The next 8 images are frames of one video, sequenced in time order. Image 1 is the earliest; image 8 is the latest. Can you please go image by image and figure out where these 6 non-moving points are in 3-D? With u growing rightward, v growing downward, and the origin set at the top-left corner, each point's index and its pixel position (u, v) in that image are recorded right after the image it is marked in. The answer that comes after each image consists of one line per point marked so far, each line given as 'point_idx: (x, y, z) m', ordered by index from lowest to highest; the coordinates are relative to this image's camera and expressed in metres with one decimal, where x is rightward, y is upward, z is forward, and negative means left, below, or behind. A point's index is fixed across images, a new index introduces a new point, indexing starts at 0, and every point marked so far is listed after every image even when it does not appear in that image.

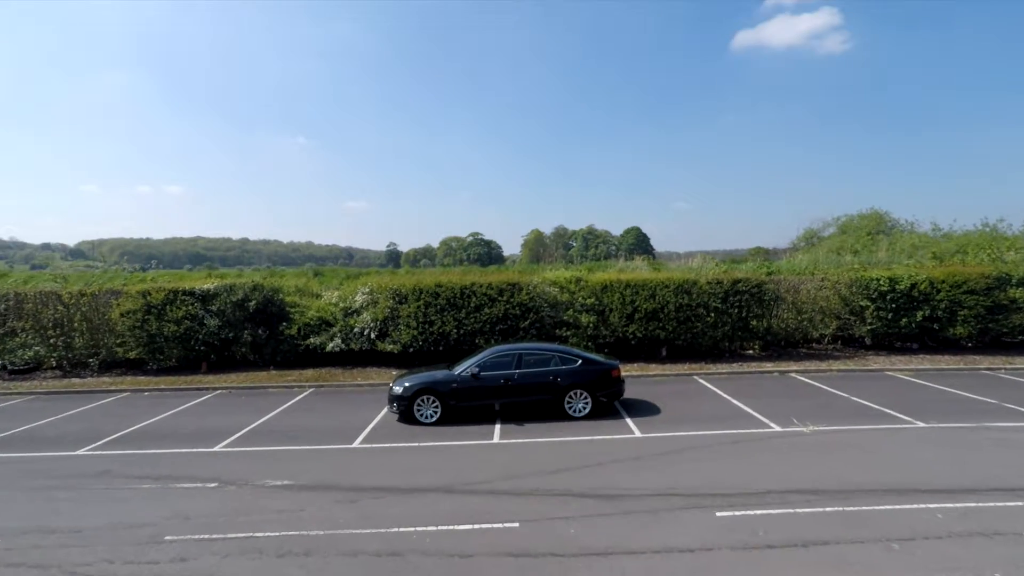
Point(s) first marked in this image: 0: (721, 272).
0: (+5.5, +0.4, +15.2) m
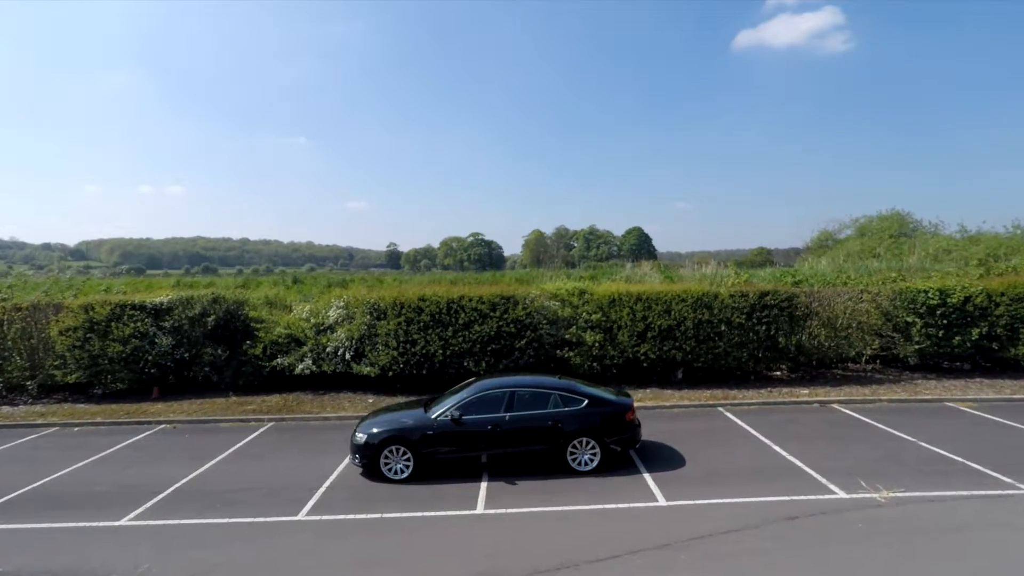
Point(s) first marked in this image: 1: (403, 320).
0: (+5.4, +0.1, +13.5) m
1: (-2.2, -0.7, +12.0) m
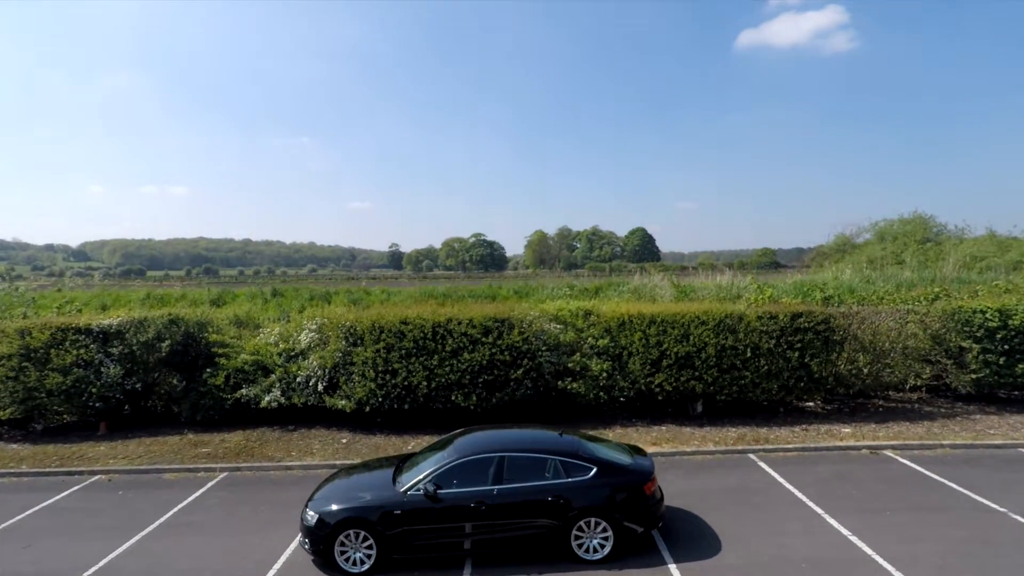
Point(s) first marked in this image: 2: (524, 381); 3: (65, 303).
0: (+5.3, -0.3, +11.9) m
1: (-2.3, -1.1, +10.4) m
2: (+0.2, -1.7, +10.5) m
3: (-12.4, -0.4, +16.0) m
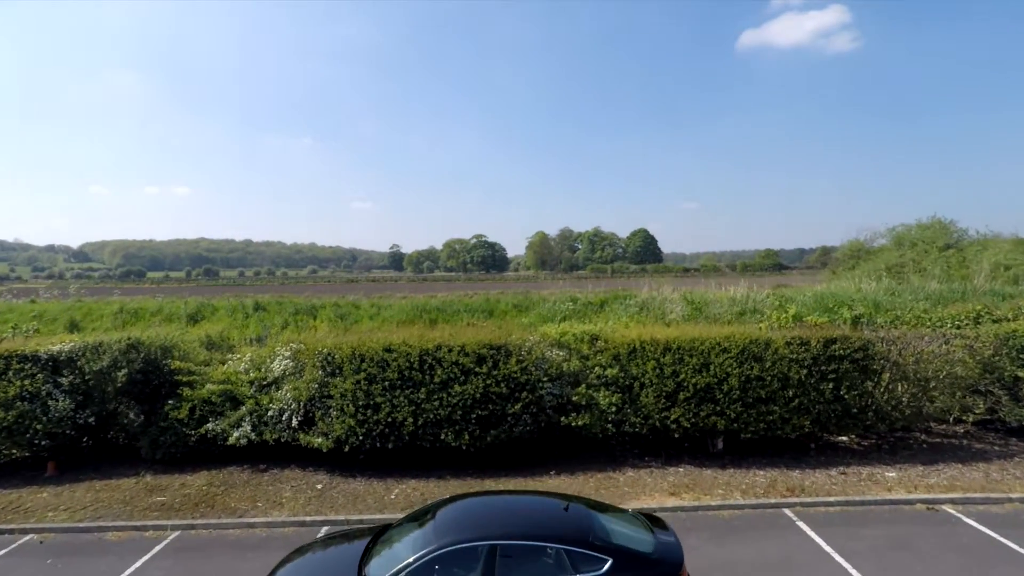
0: (+5.3, -0.7, +10.7) m
1: (-2.4, -1.4, +9.3) m
2: (+0.2, -2.1, +9.3) m
3: (-12.4, -0.7, +14.9) m
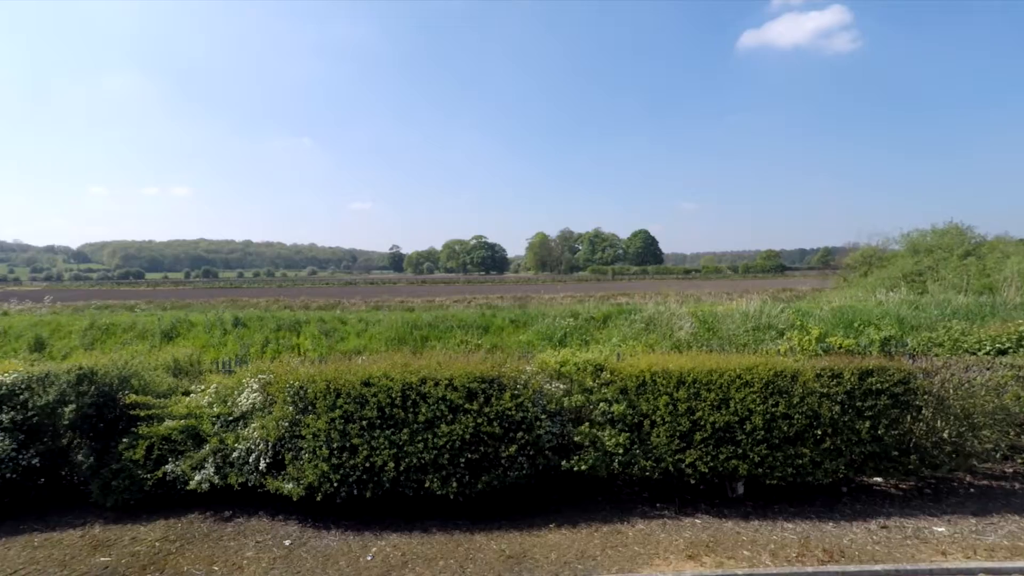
0: (+5.2, -1.1, +9.6) m
1: (-2.4, -1.8, +8.2) m
2: (+0.1, -2.4, +8.2) m
3: (-12.5, -1.1, +13.8) m
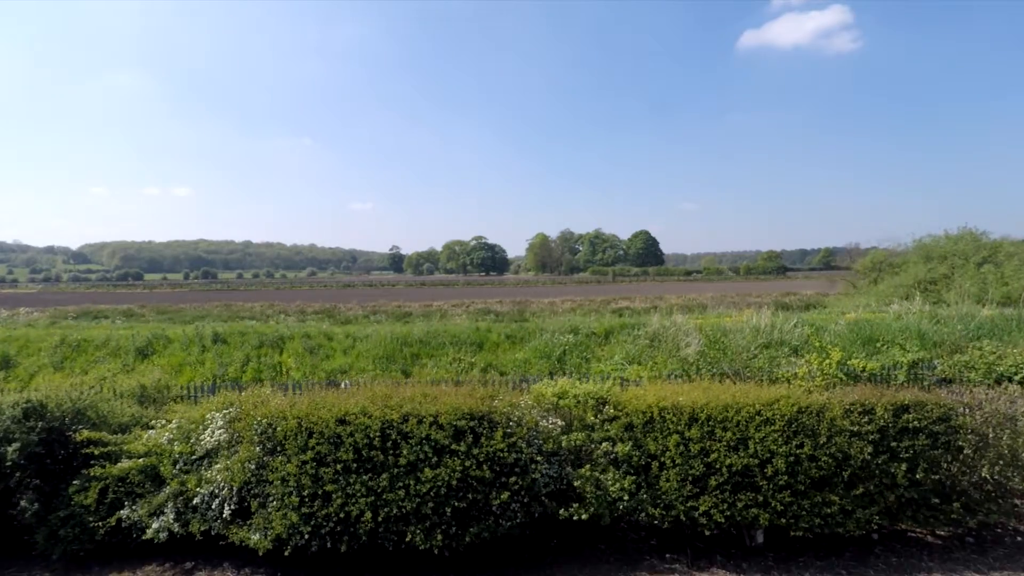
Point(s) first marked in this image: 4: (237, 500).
0: (+5.1, -1.4, +8.8) m
1: (-2.5, -2.2, +7.3) m
2: (0.0, -2.8, +7.3) m
3: (-12.6, -1.5, +12.9) m
4: (-3.6, -2.8, +7.6) m
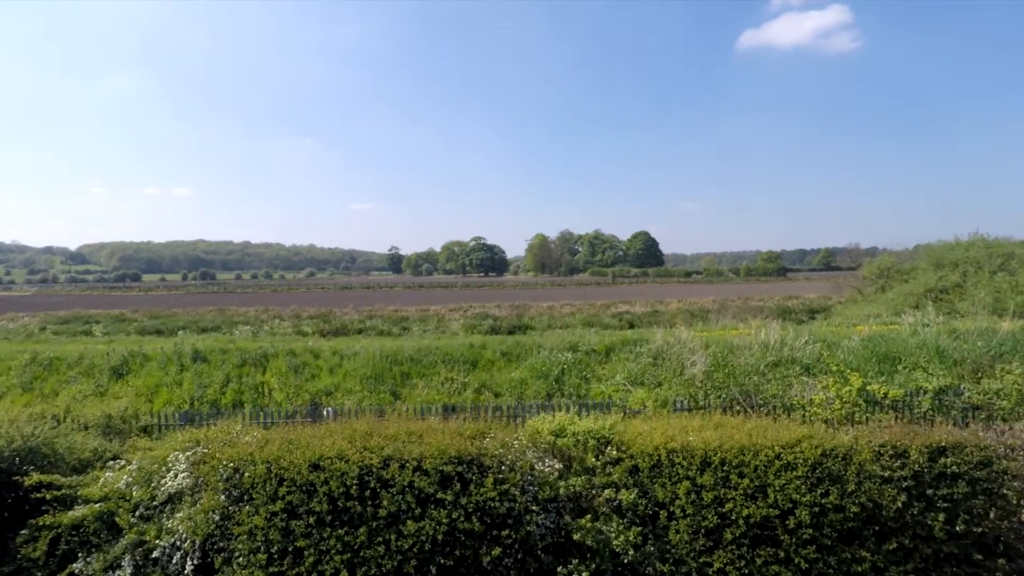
0: (+5.0, -1.8, +8.0) m
1: (-2.6, -2.5, +6.6) m
2: (-0.1, -3.1, +6.6) m
3: (-12.6, -1.9, +12.2) m
4: (-3.7, -3.1, +6.9) m
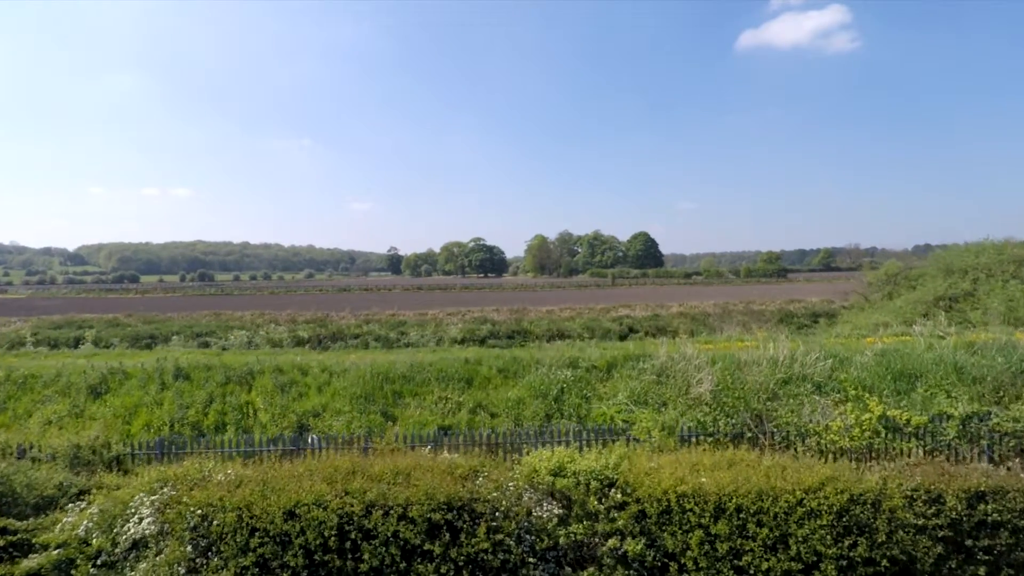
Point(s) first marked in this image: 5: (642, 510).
0: (+5.0, -2.1, +7.4) m
1: (-2.7, -2.8, +5.9) m
2: (-0.1, -3.4, +6.0) m
3: (-12.7, -2.2, +11.5) m
4: (-3.8, -3.5, +6.3) m
5: (+1.4, -2.4, +6.3) m
